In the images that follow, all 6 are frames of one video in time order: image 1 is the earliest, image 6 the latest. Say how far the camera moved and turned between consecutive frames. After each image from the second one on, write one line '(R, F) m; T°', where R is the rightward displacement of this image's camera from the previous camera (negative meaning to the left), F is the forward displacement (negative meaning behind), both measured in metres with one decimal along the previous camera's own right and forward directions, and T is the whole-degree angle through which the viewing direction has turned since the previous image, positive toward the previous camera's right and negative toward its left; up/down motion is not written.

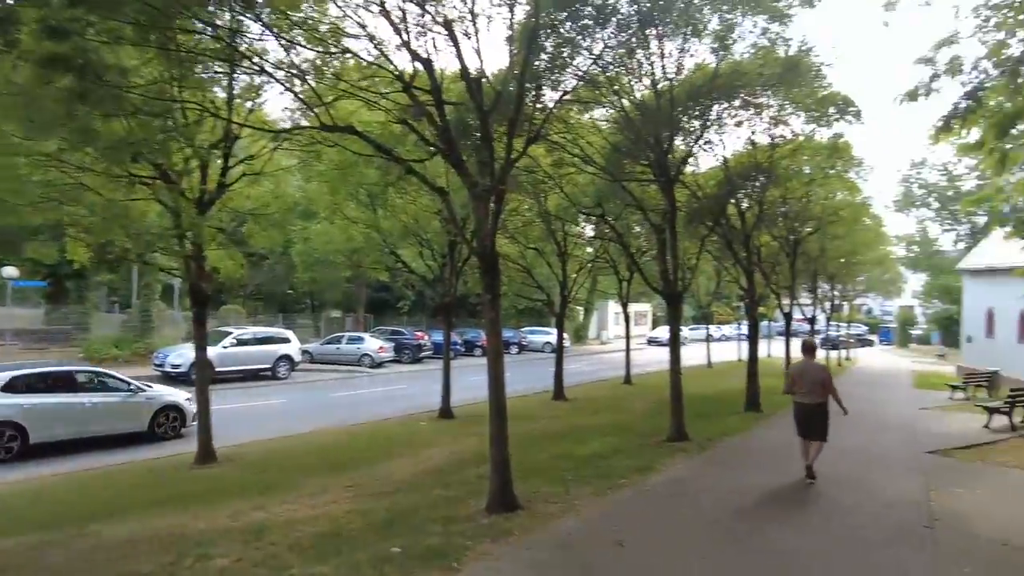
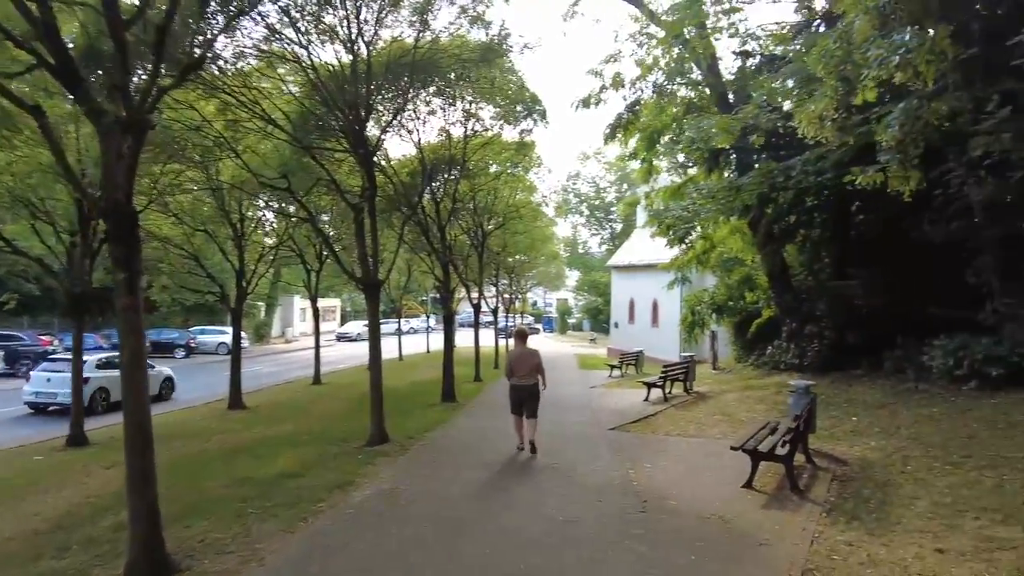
(+0.1, +1.4) m; +26°
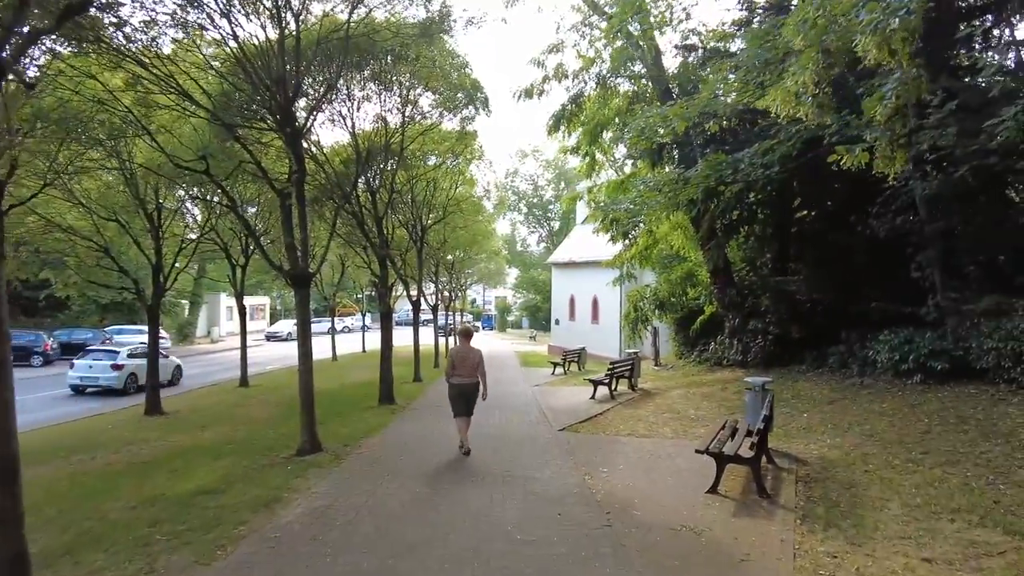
(-0.1, +0.7) m; +5°
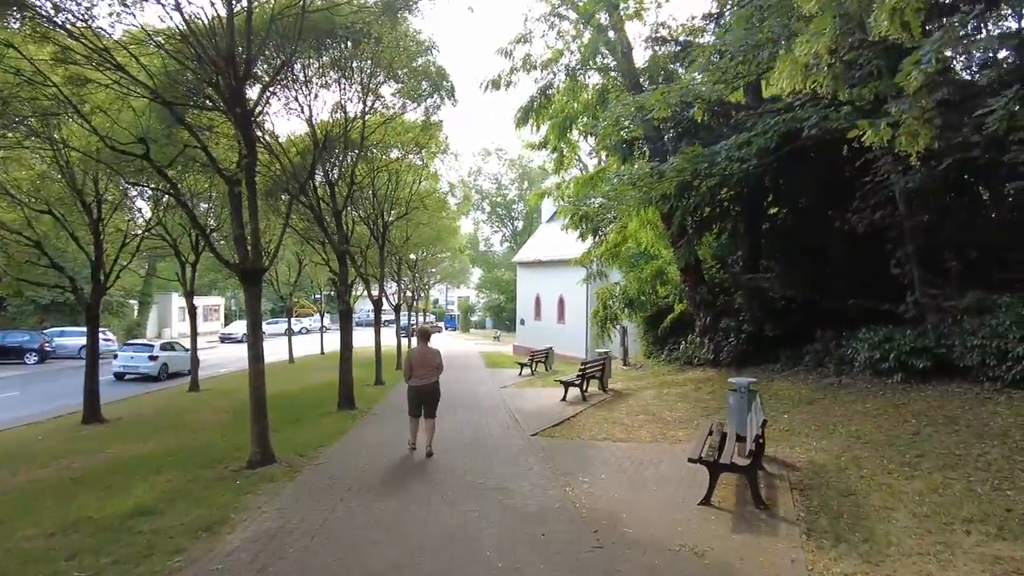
(-0.1, +0.7) m; +3°
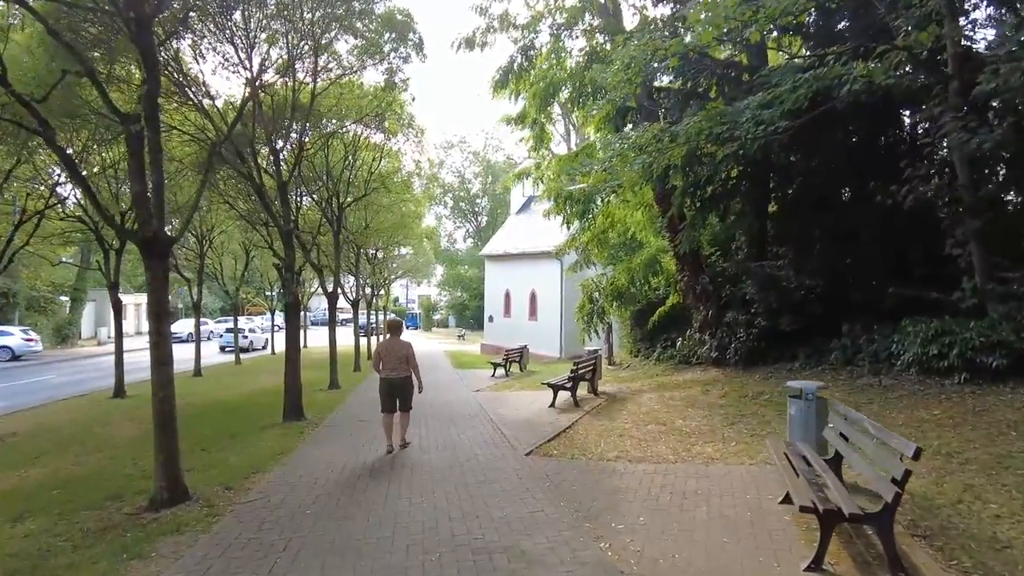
(-0.4, +2.3) m; +3°
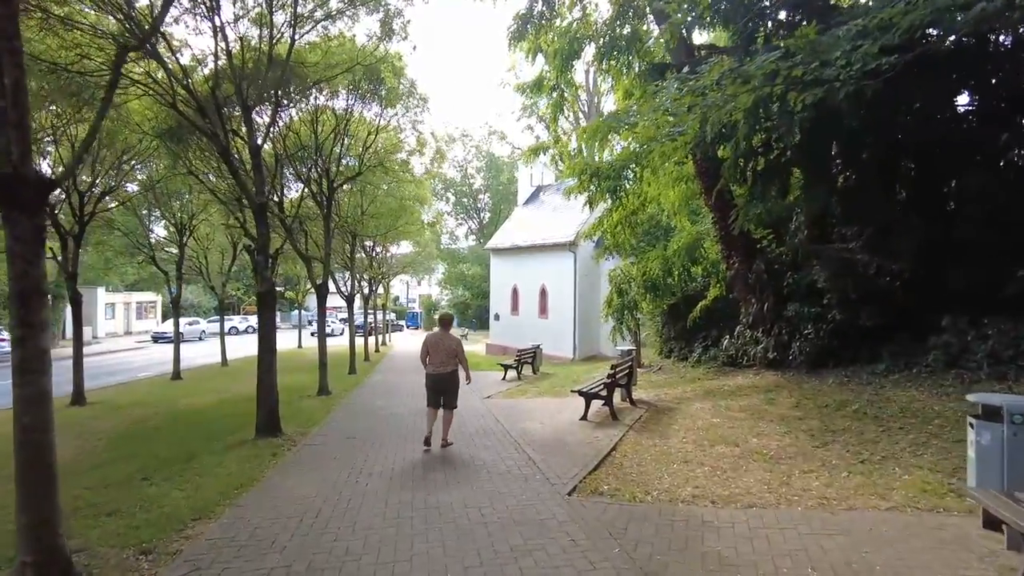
(-0.4, +2.5) m; 0°
